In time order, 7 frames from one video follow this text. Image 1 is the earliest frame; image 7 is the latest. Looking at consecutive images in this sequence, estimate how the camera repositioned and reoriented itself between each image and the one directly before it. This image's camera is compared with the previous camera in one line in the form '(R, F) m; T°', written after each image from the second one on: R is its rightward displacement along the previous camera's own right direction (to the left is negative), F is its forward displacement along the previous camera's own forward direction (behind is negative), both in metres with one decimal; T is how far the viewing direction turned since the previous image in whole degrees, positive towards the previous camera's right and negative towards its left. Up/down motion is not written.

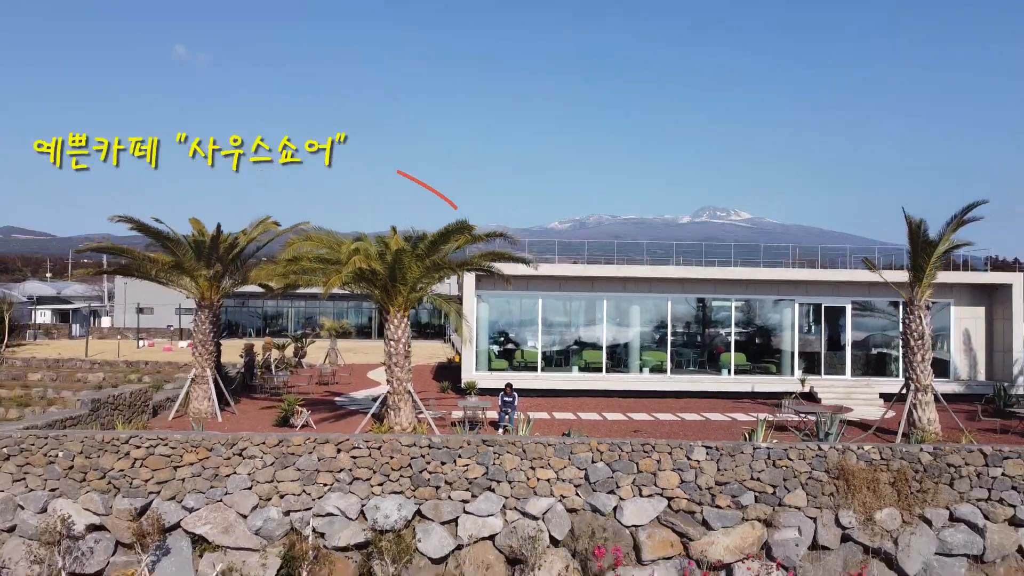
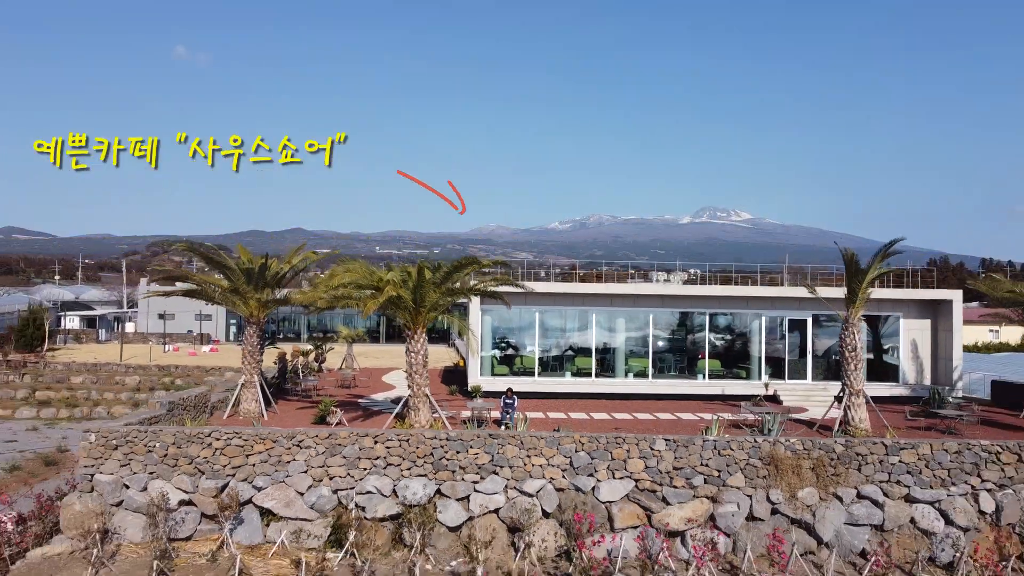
(0.0, -2.0) m; 0°
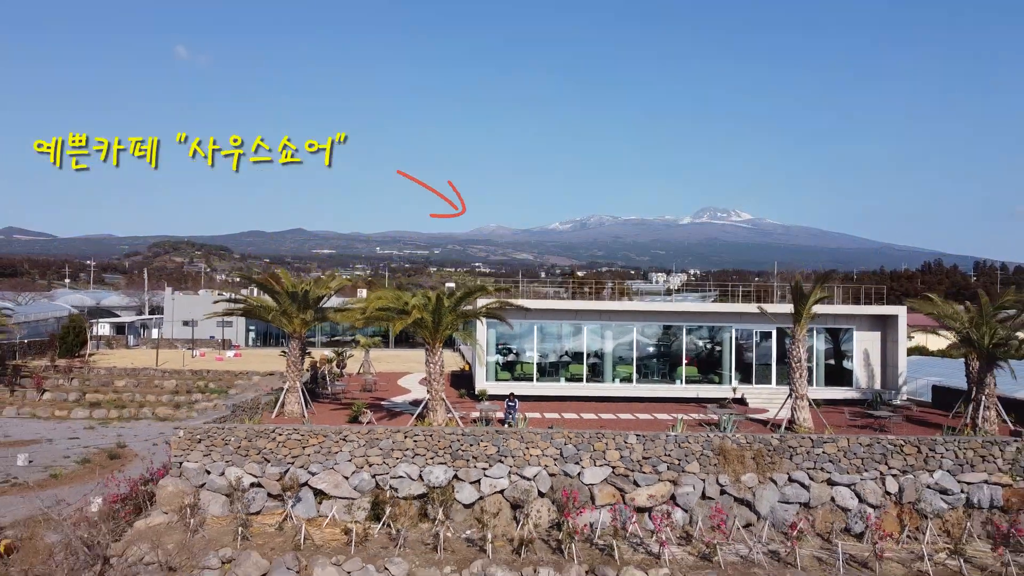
(0.0, -2.4) m; 0°
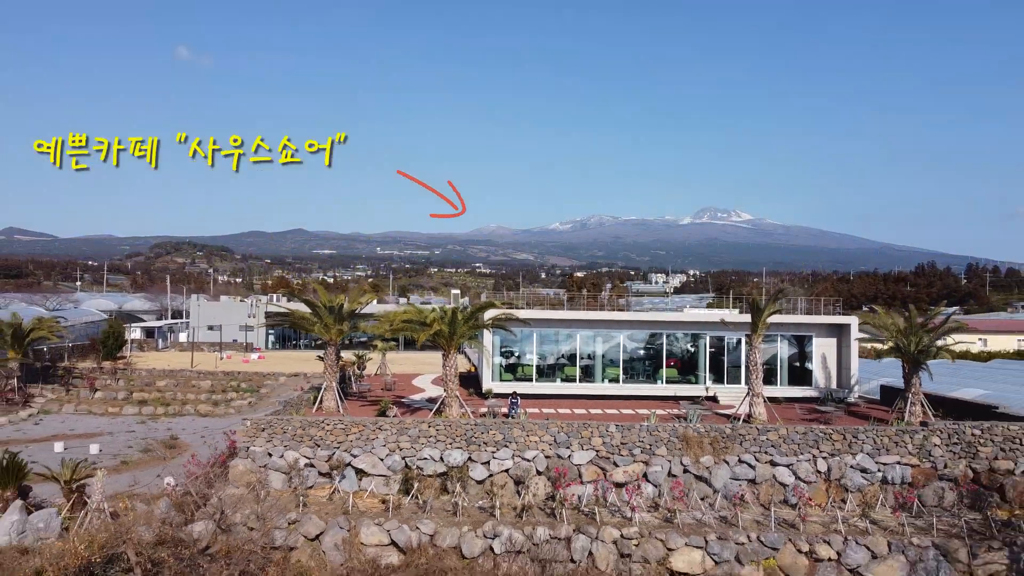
(0.0, -2.8) m; 0°
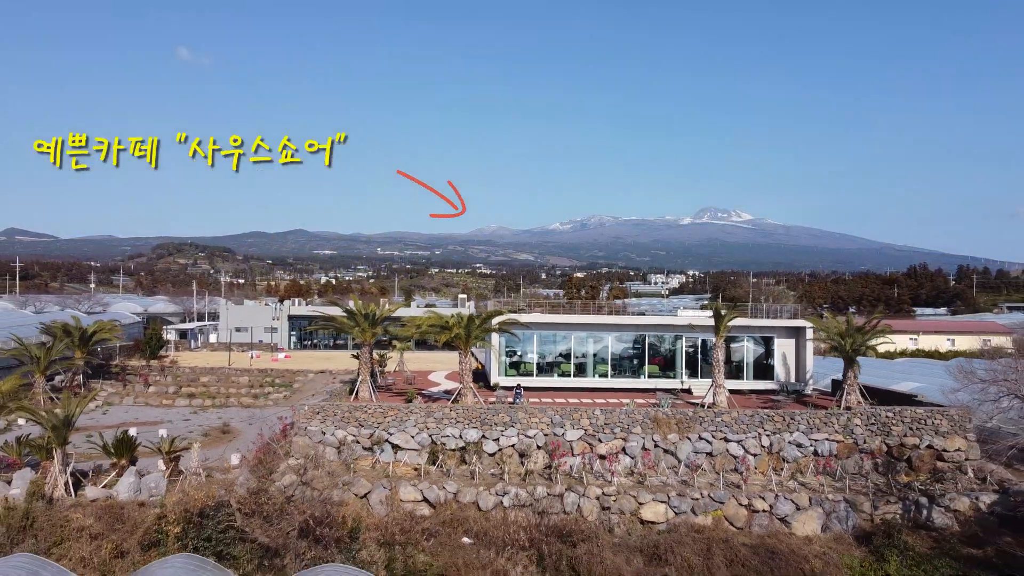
(-0.1, -3.6) m; 0°
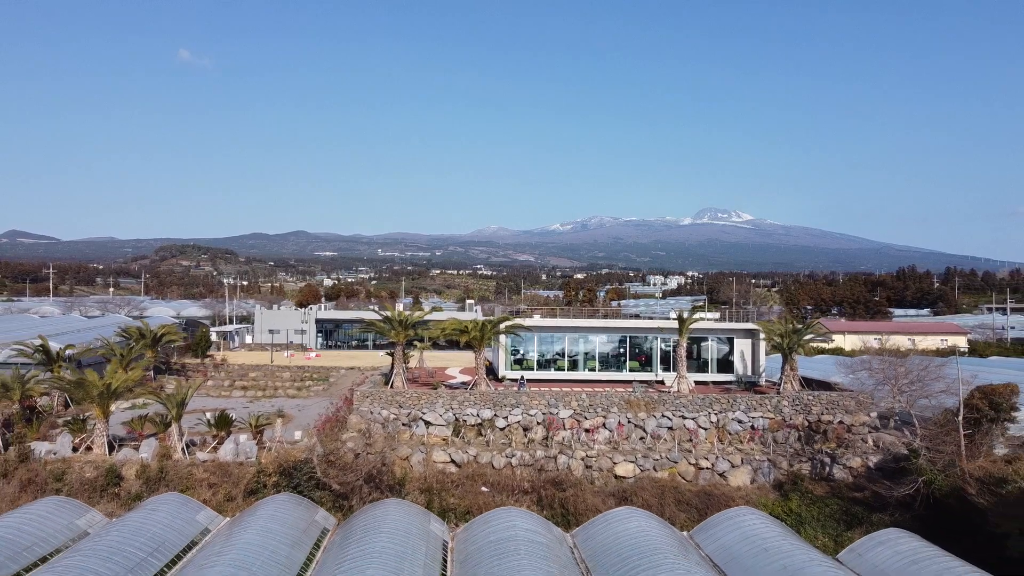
(-0.1, -5.3) m; 0°
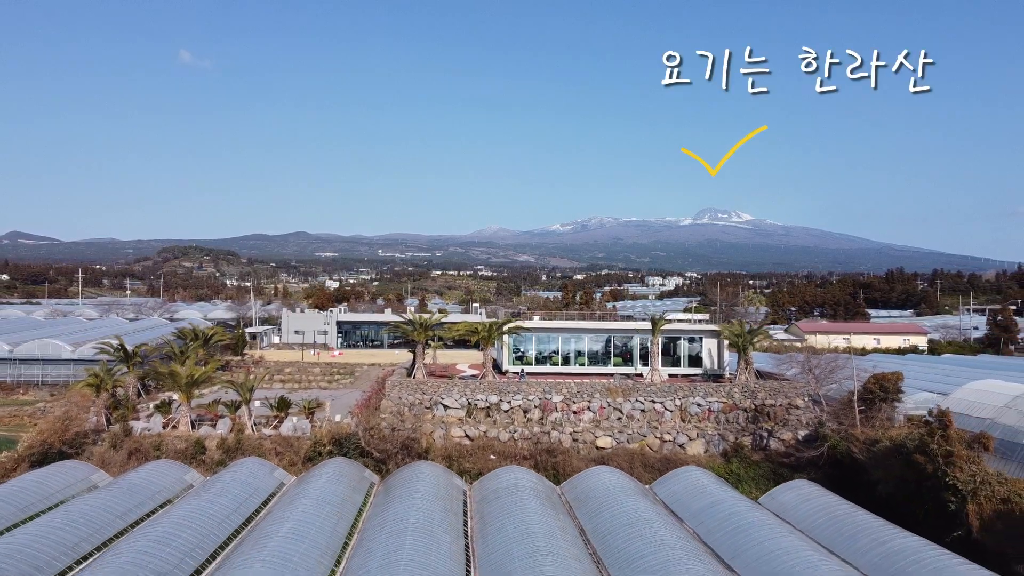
(-0.1, -5.4) m; 0°
